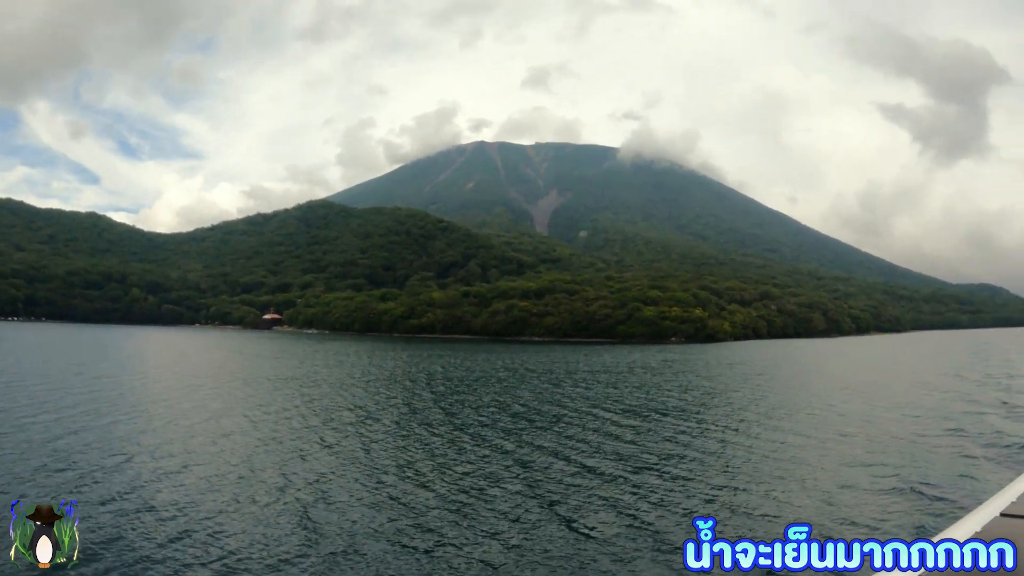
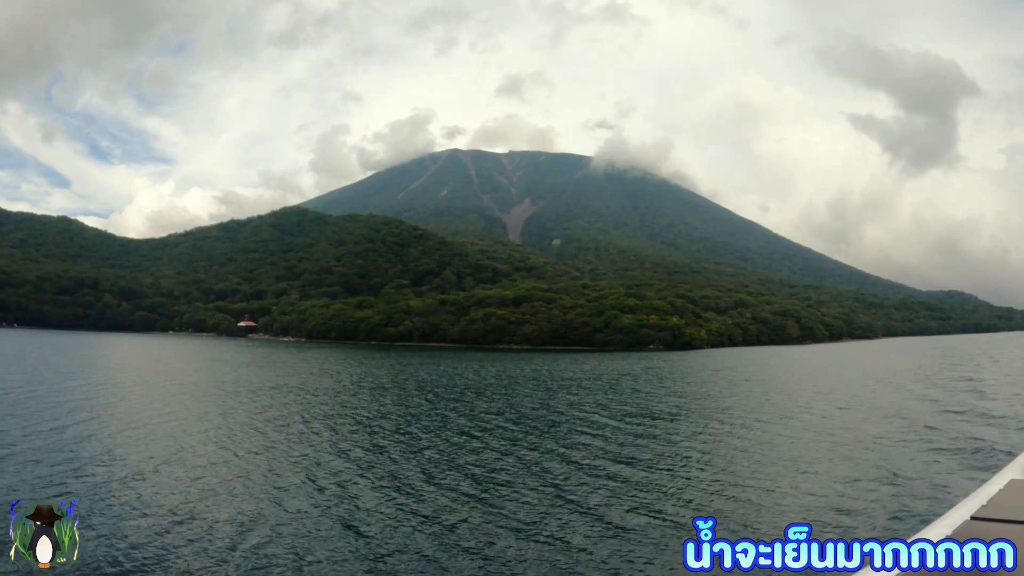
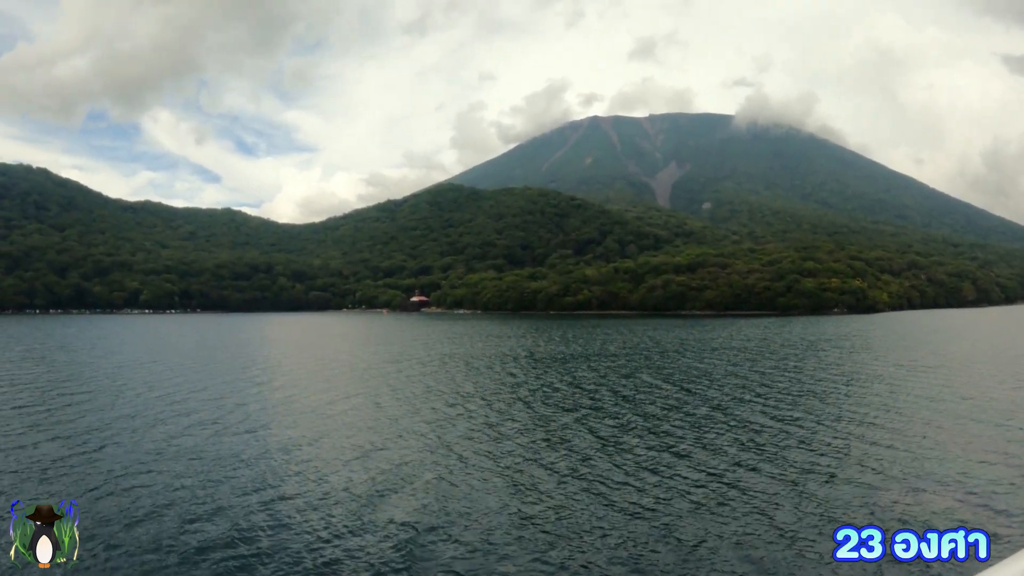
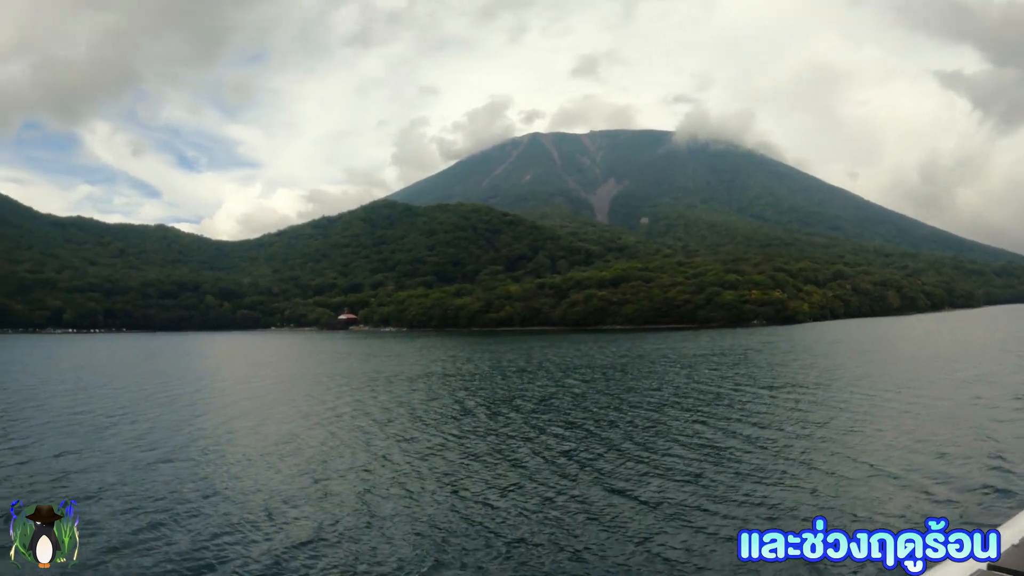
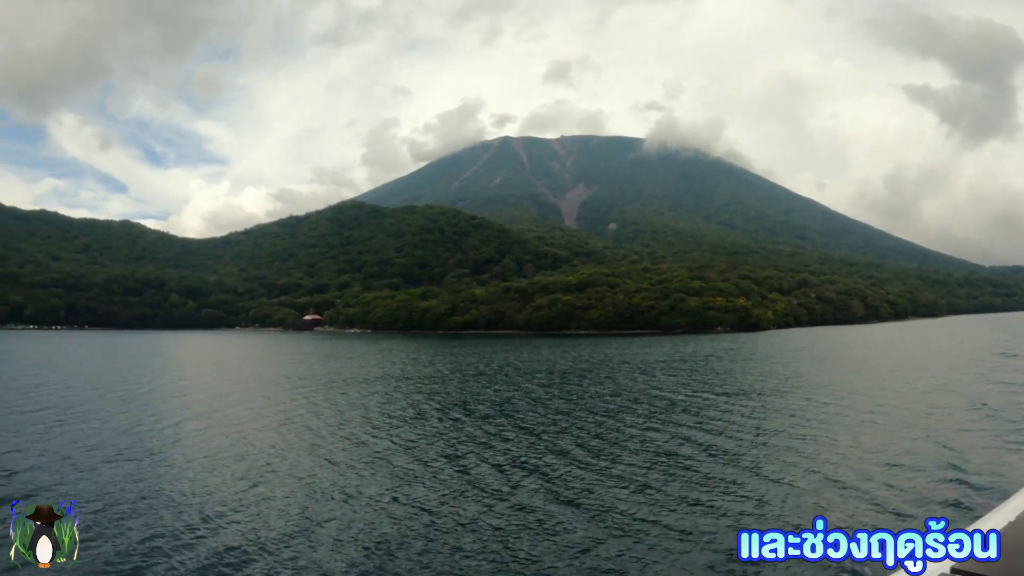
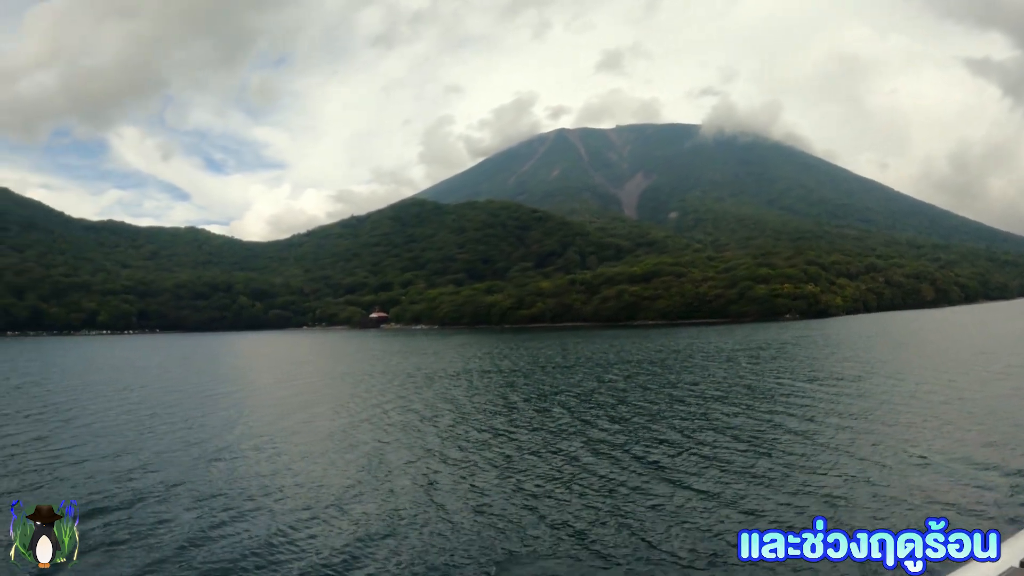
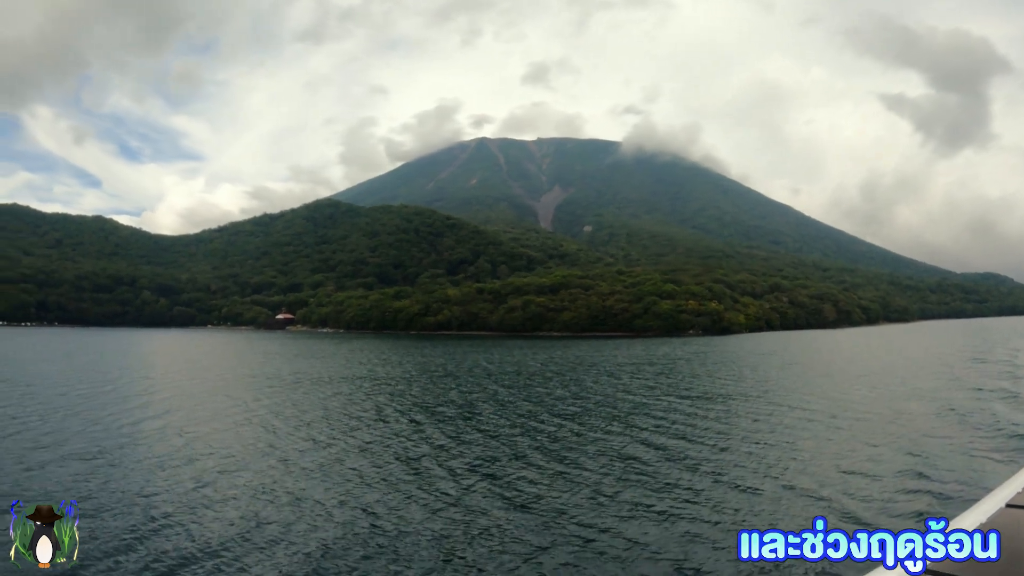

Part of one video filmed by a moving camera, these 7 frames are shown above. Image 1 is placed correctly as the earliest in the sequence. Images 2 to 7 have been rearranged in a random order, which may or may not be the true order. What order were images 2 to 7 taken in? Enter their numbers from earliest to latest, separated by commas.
2, 7, 5, 4, 6, 3
